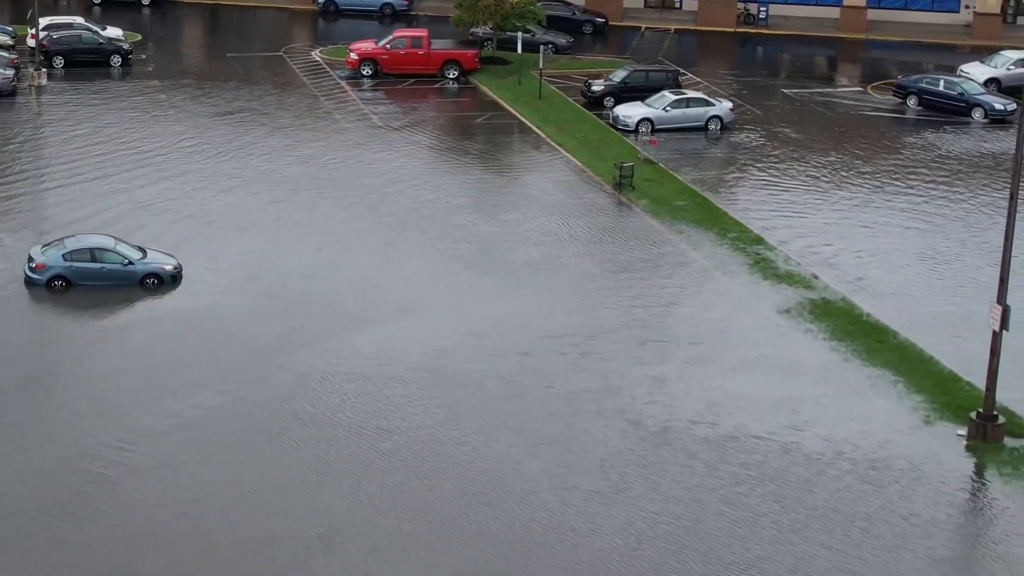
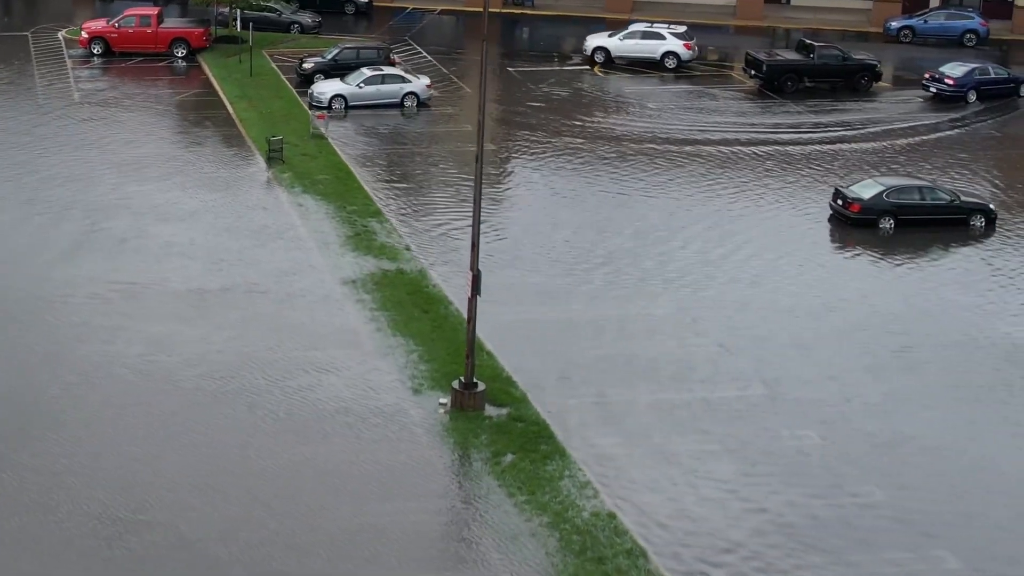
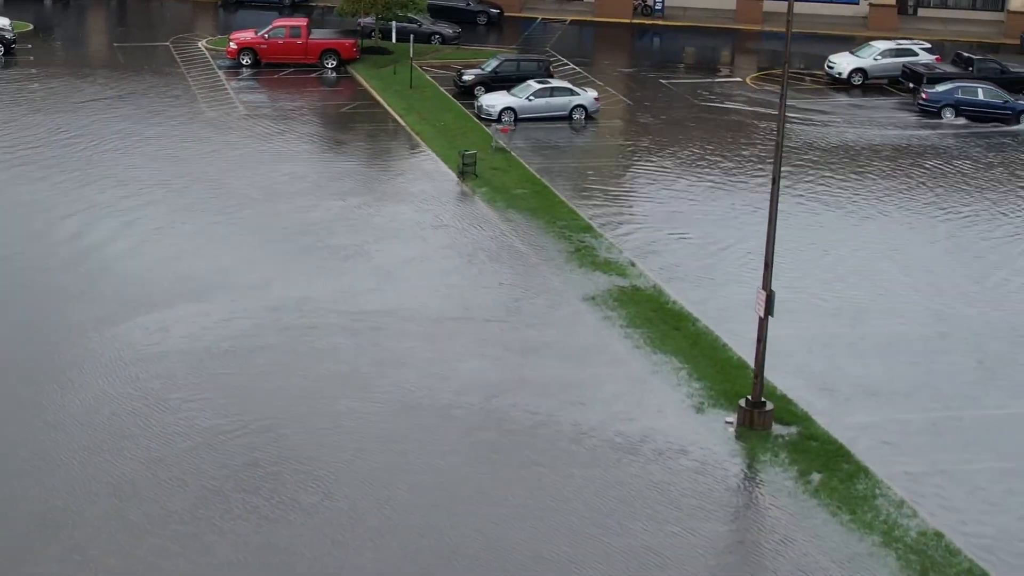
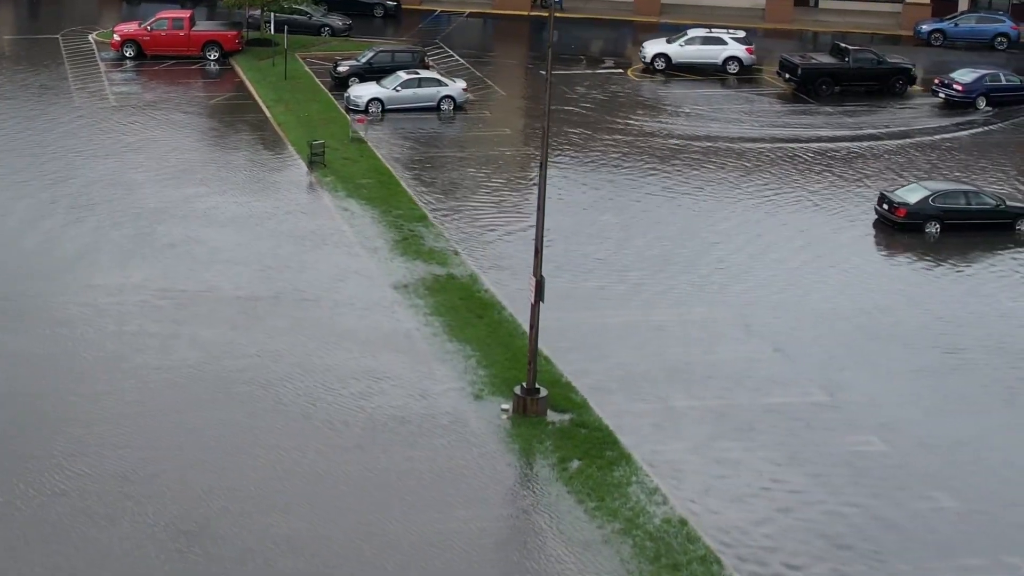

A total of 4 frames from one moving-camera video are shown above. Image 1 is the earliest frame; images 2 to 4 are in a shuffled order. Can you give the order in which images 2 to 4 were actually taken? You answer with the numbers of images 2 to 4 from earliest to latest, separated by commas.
3, 4, 2
